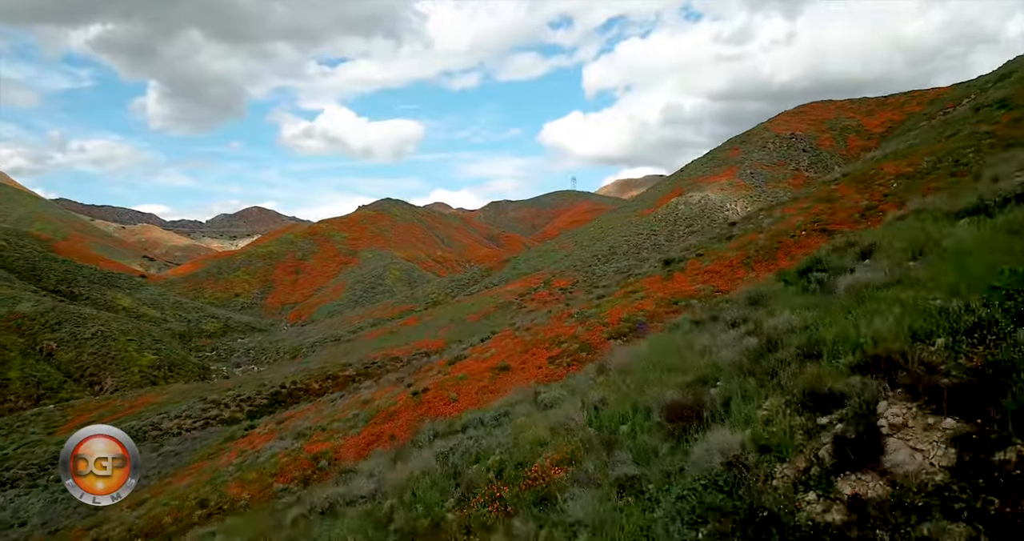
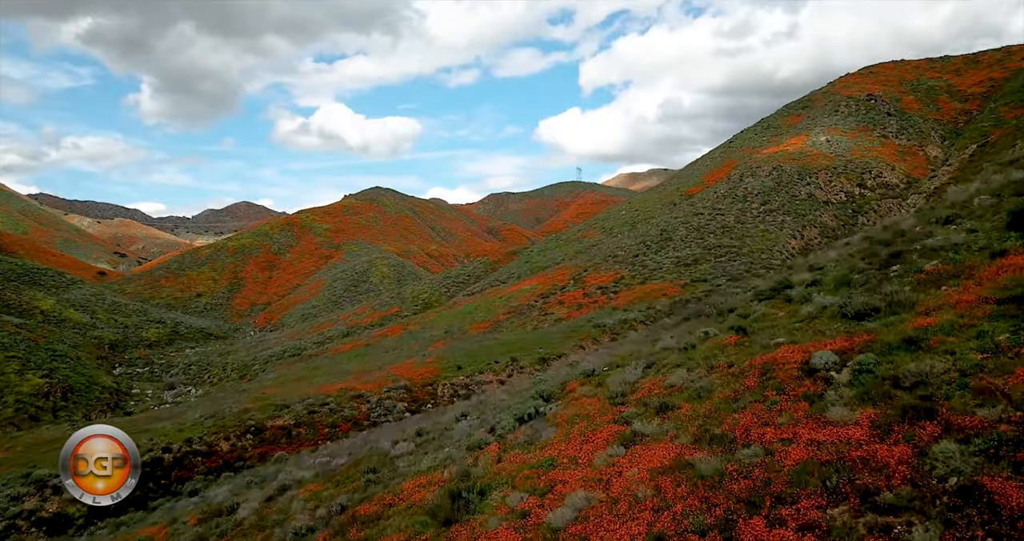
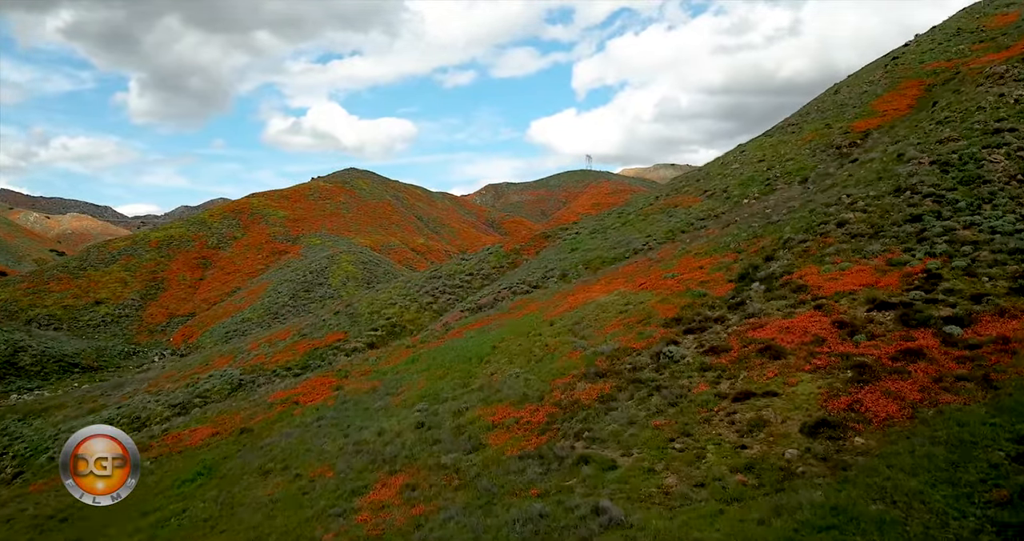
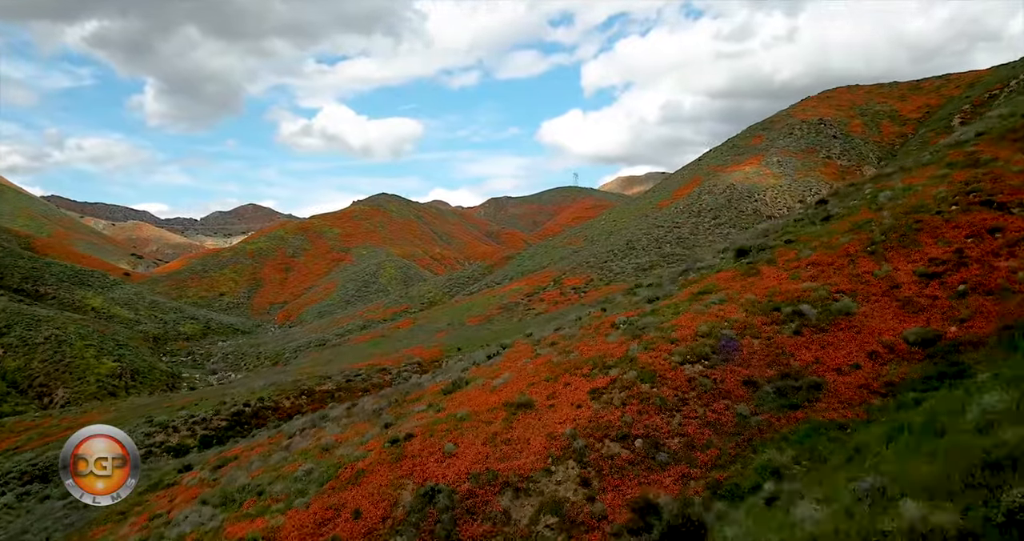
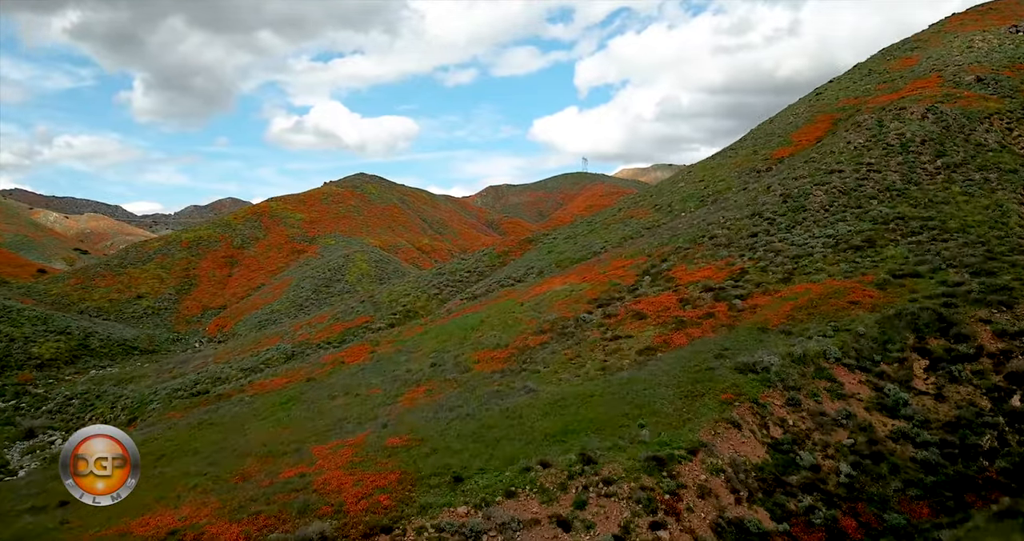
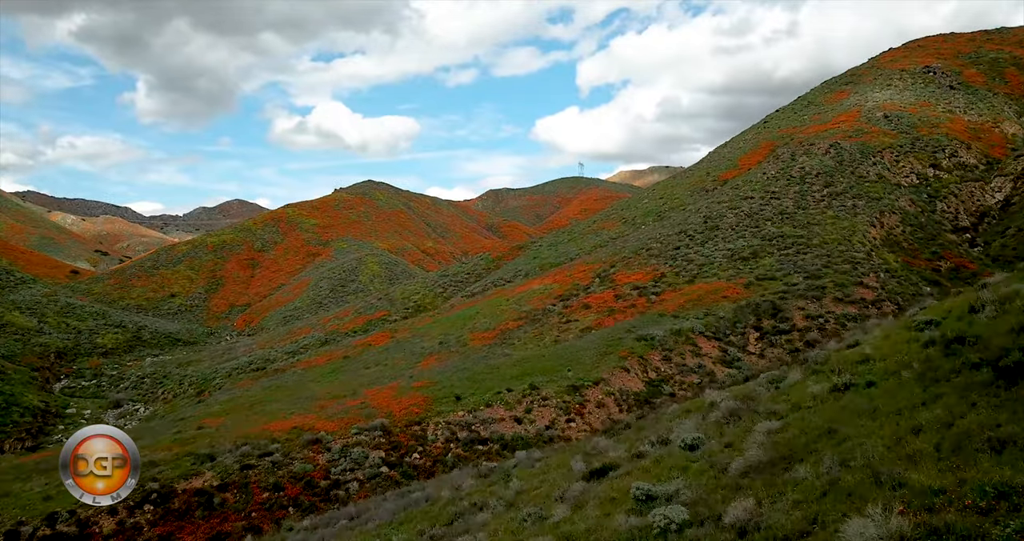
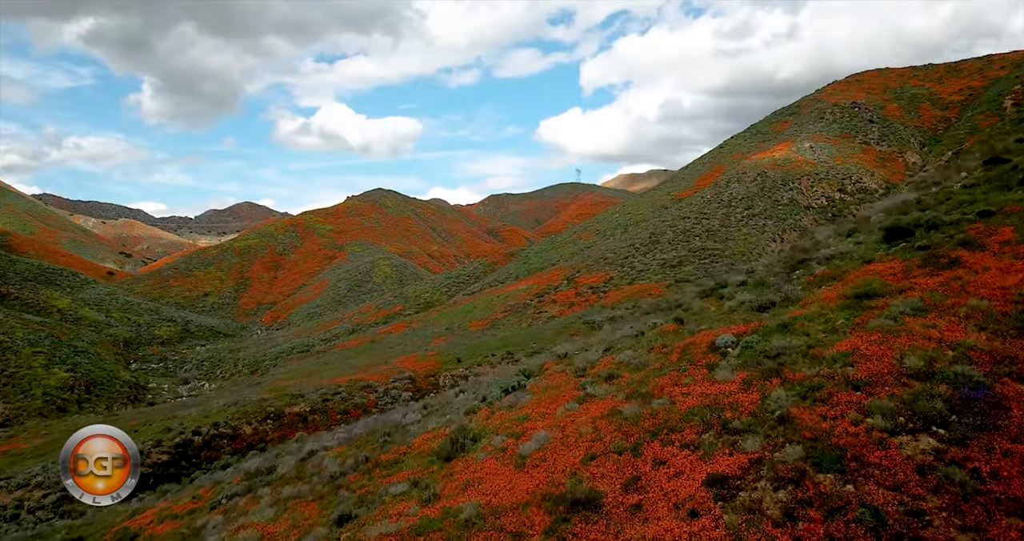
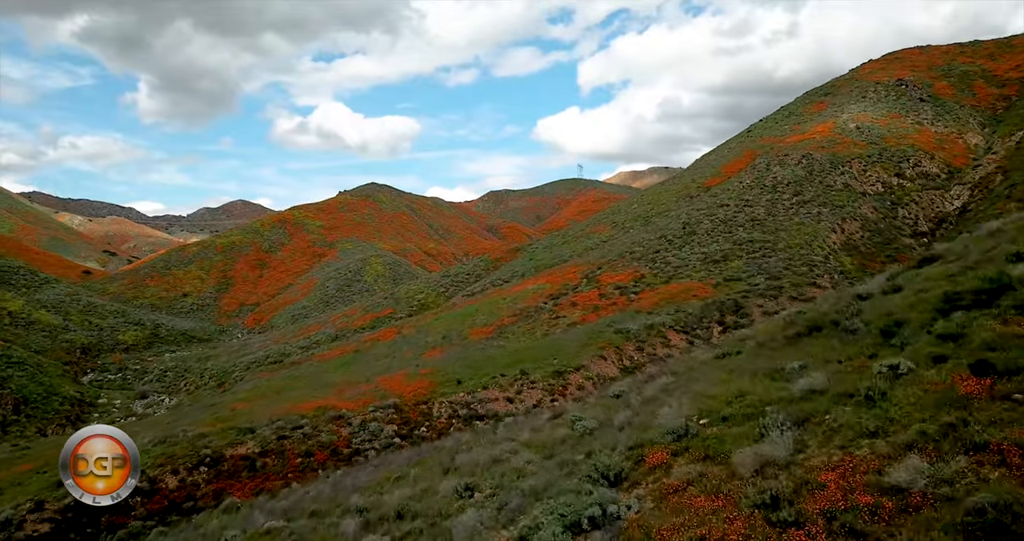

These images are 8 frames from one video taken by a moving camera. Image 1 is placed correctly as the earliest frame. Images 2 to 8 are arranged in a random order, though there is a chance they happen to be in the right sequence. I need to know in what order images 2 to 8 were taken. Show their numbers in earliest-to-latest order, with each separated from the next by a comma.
4, 7, 2, 8, 6, 5, 3
